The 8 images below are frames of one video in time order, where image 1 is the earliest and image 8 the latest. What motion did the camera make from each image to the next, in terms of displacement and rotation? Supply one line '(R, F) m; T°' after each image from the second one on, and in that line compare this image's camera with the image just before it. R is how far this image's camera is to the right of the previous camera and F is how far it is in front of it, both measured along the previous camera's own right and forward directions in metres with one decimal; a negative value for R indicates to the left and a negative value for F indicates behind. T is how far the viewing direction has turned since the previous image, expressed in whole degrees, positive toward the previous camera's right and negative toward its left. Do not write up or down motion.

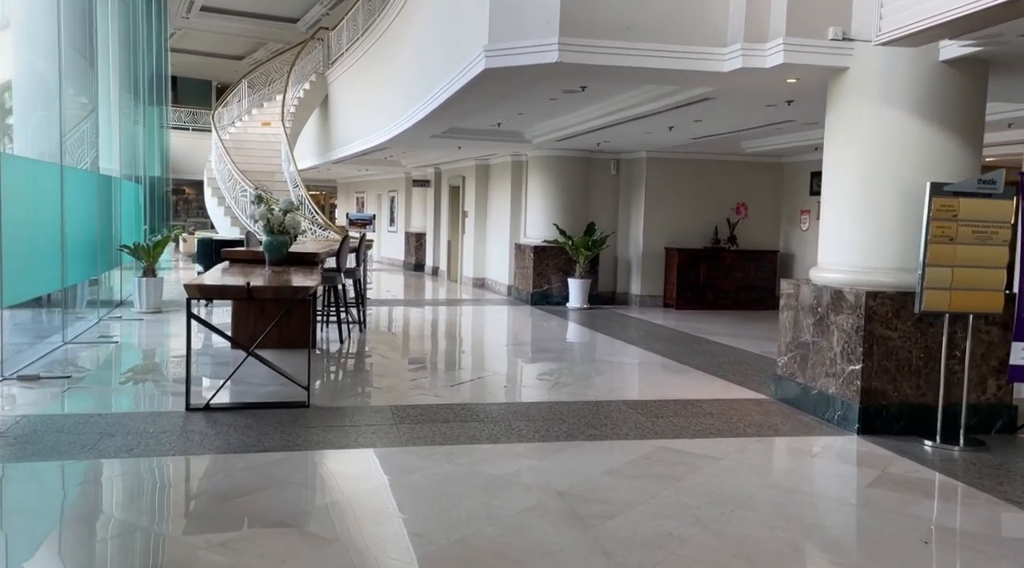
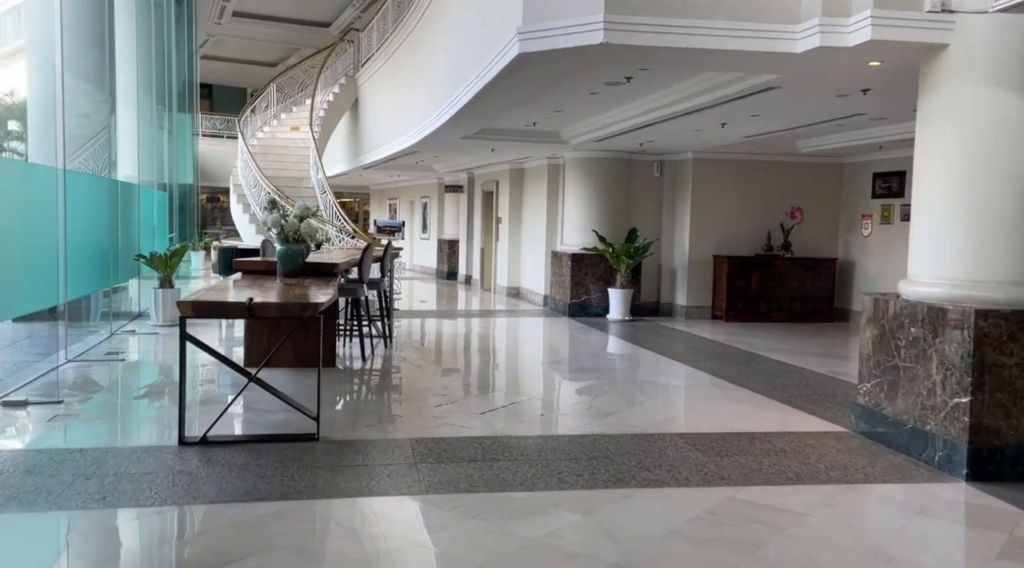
(0.0, +0.6) m; -3°
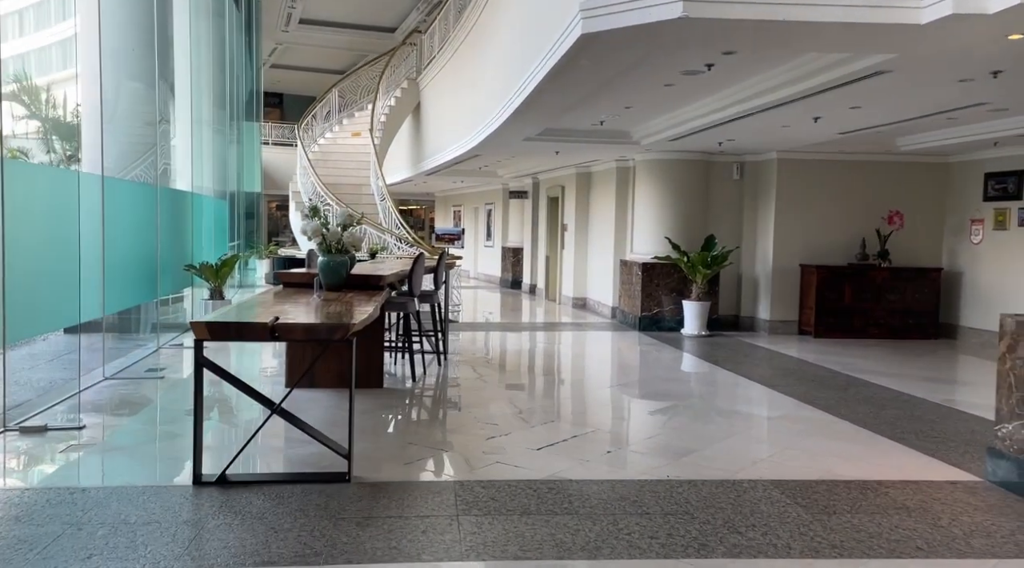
(0.0, +0.6) m; -5°
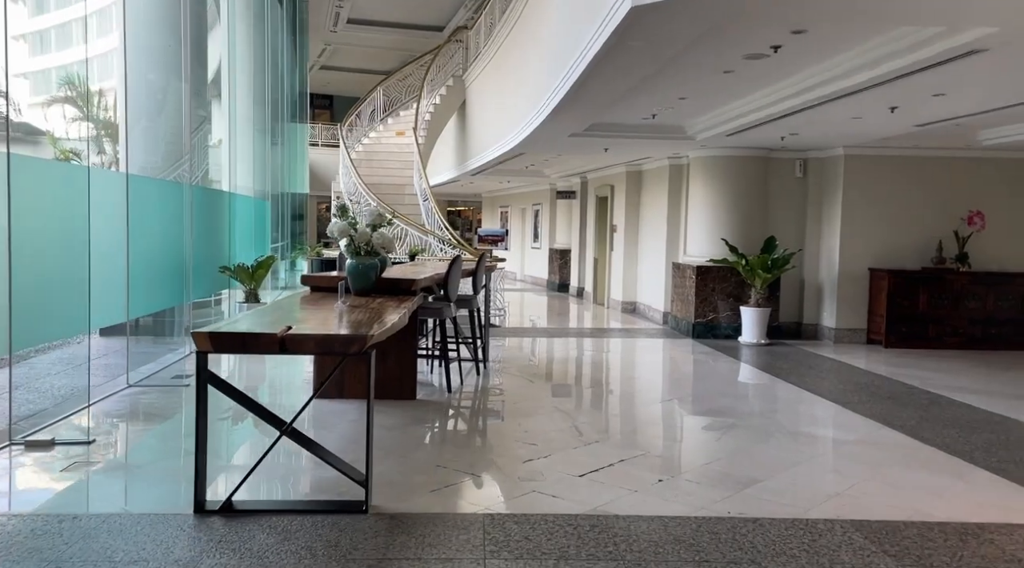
(0.0, +0.4) m; -4°
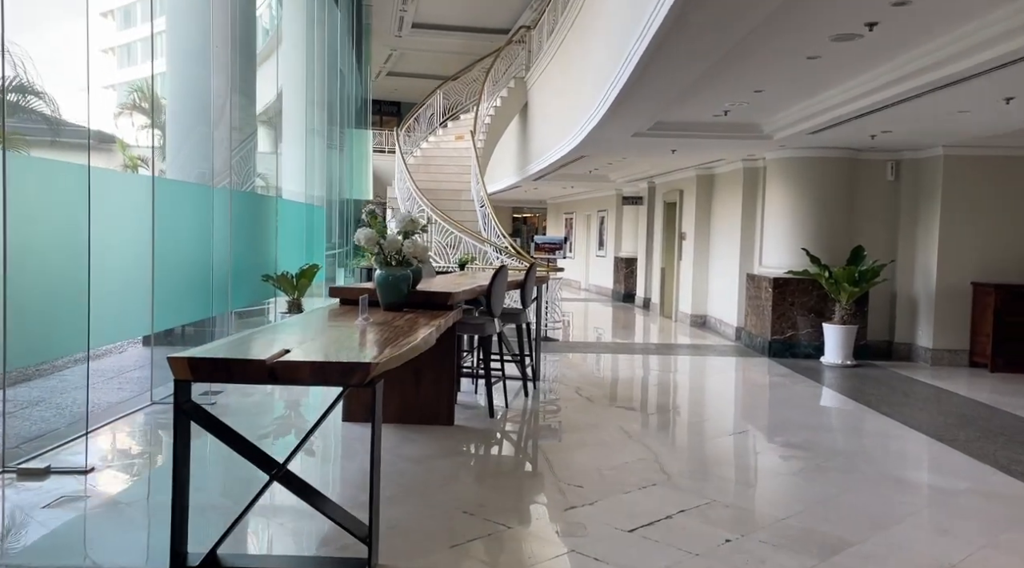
(+0.1, +0.6) m; -5°
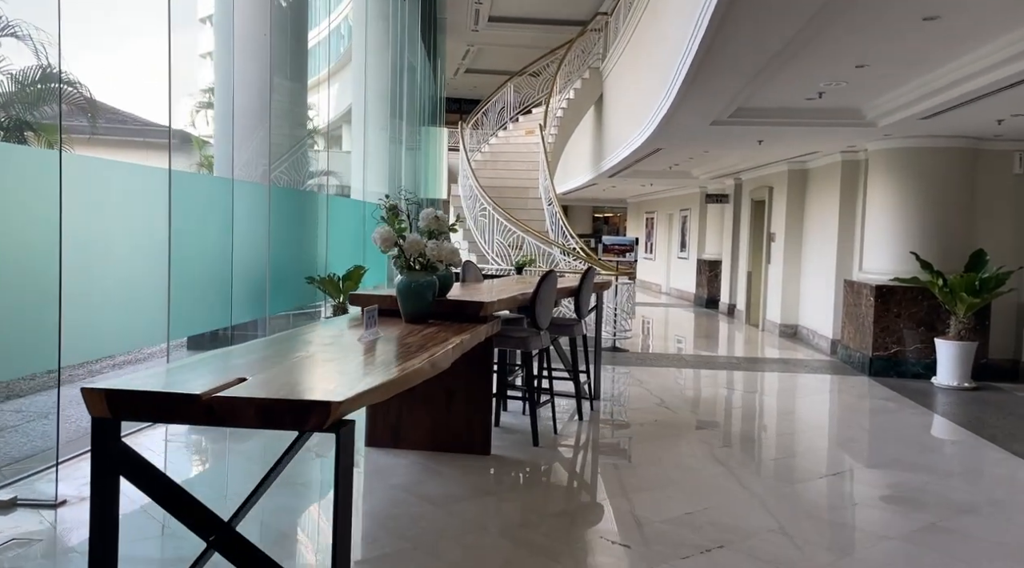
(+0.2, +0.7) m; -6°
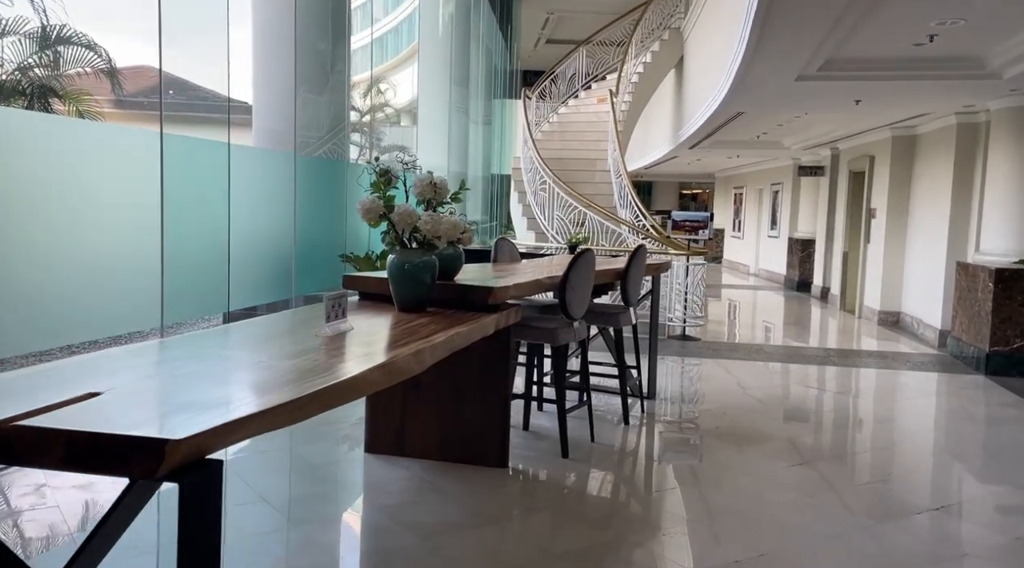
(+0.3, +0.7) m; -7°
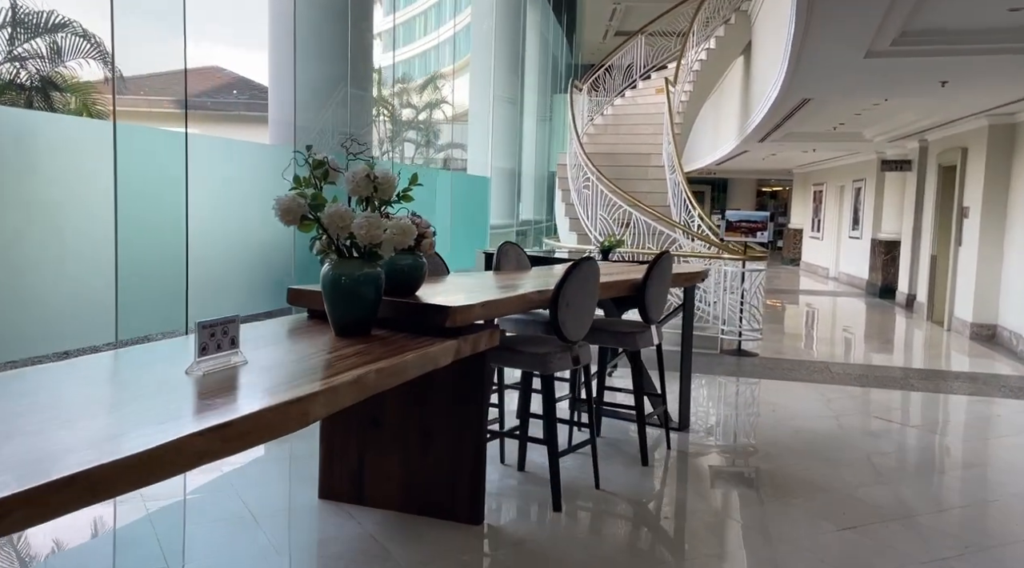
(+0.4, +0.6) m; -6°
